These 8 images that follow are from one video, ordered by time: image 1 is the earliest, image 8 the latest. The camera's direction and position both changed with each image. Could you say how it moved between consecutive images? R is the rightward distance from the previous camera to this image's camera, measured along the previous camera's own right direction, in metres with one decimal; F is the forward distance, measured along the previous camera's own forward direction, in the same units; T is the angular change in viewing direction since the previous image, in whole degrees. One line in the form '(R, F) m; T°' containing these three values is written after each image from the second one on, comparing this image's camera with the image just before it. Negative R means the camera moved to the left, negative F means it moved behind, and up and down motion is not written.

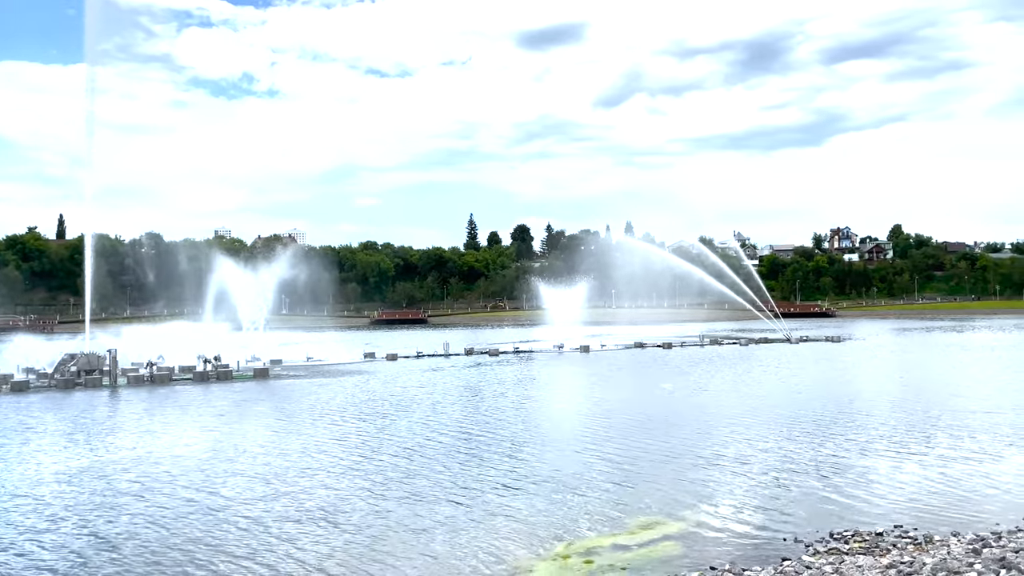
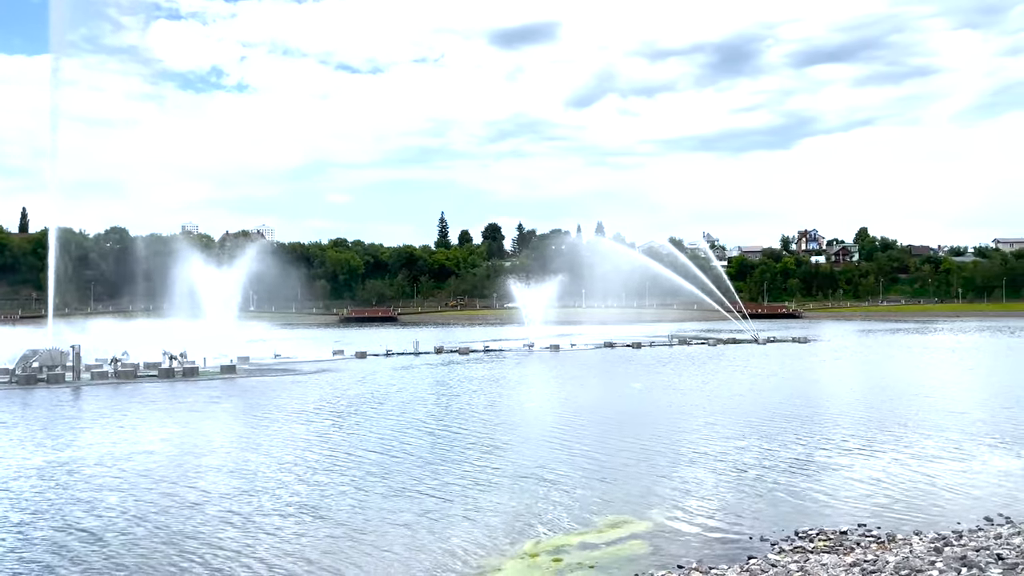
(0.0, 0.0) m; +2°
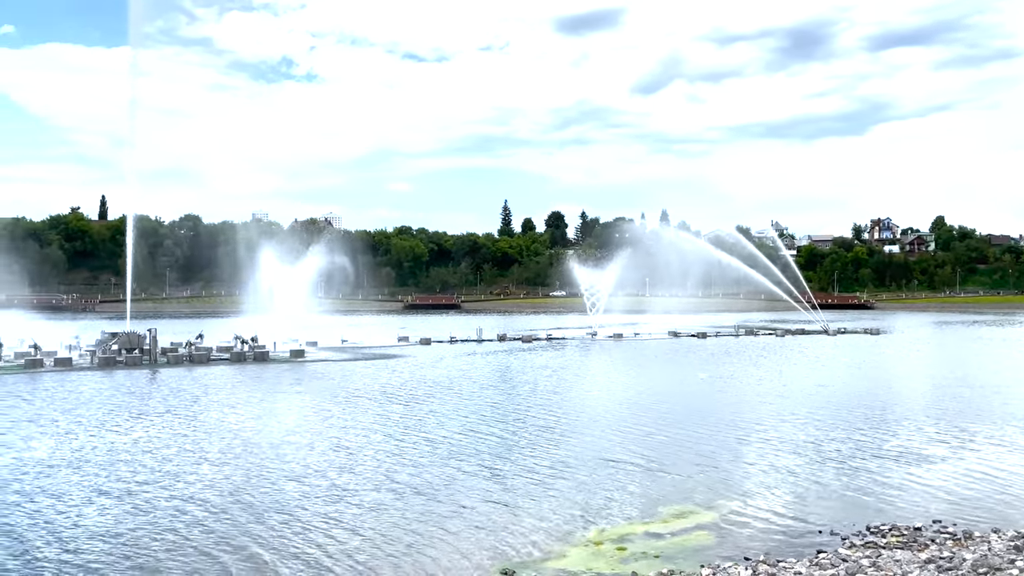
(-0.3, 0.0) m; -4°
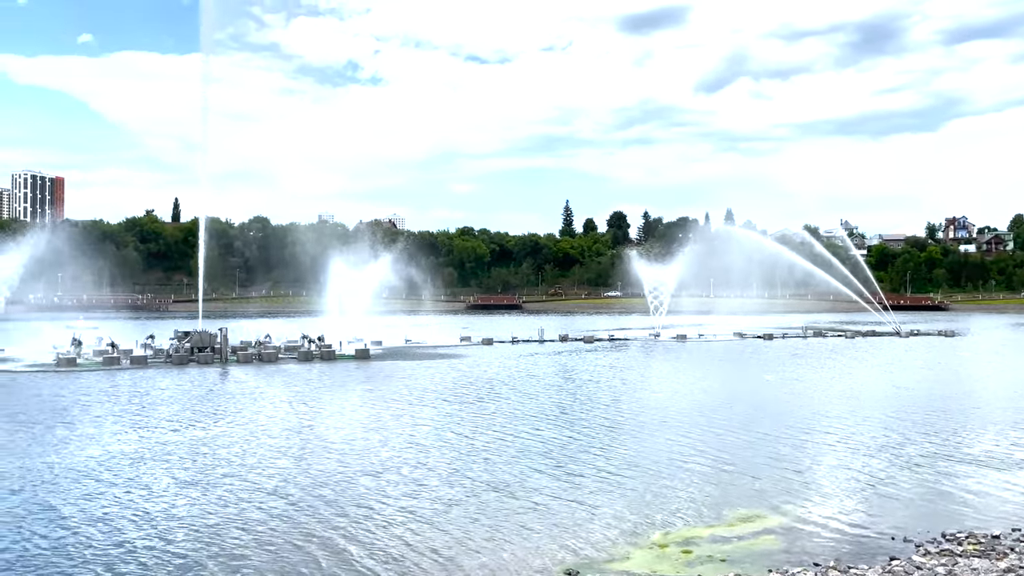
(-0.2, 0.0) m; -4°
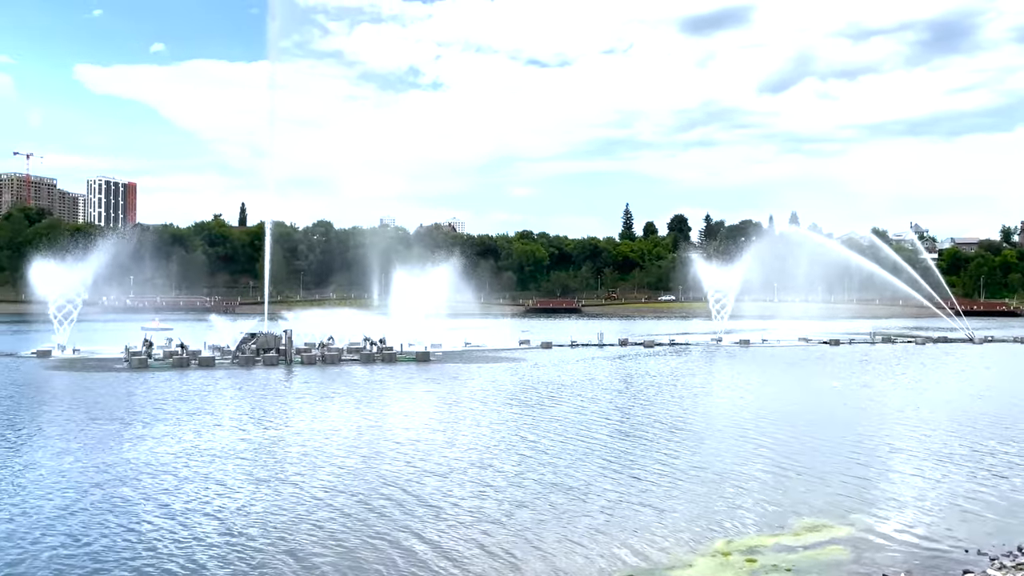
(-0.2, 0.0) m; -4°
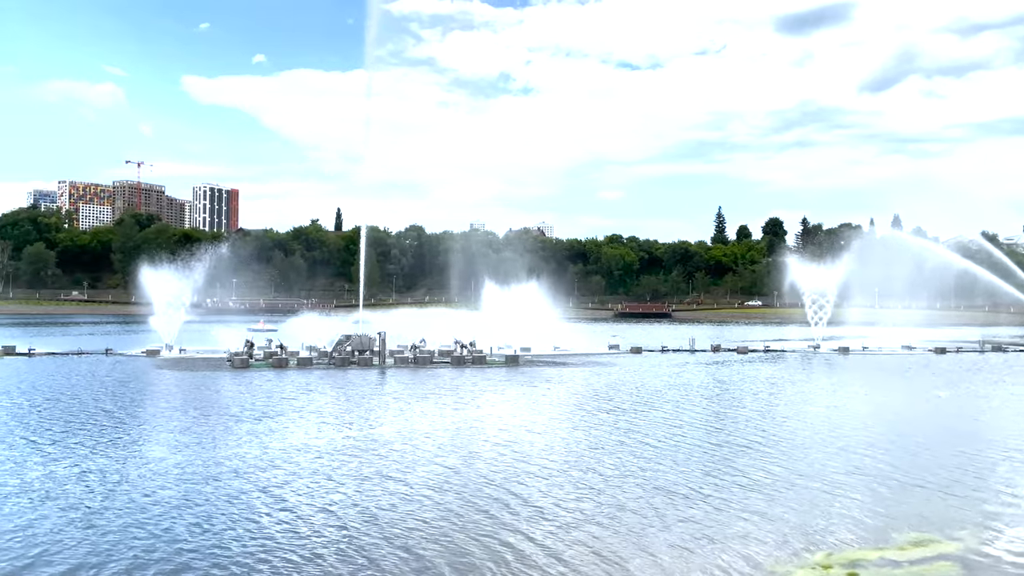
(-0.3, 0.0) m; -6°
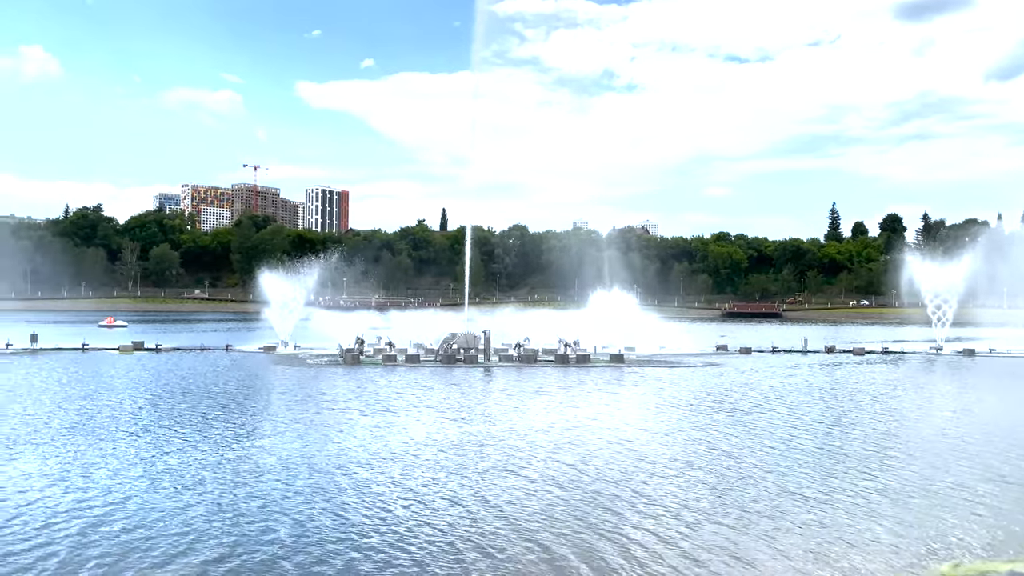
(-0.3, +0.1) m; -7°
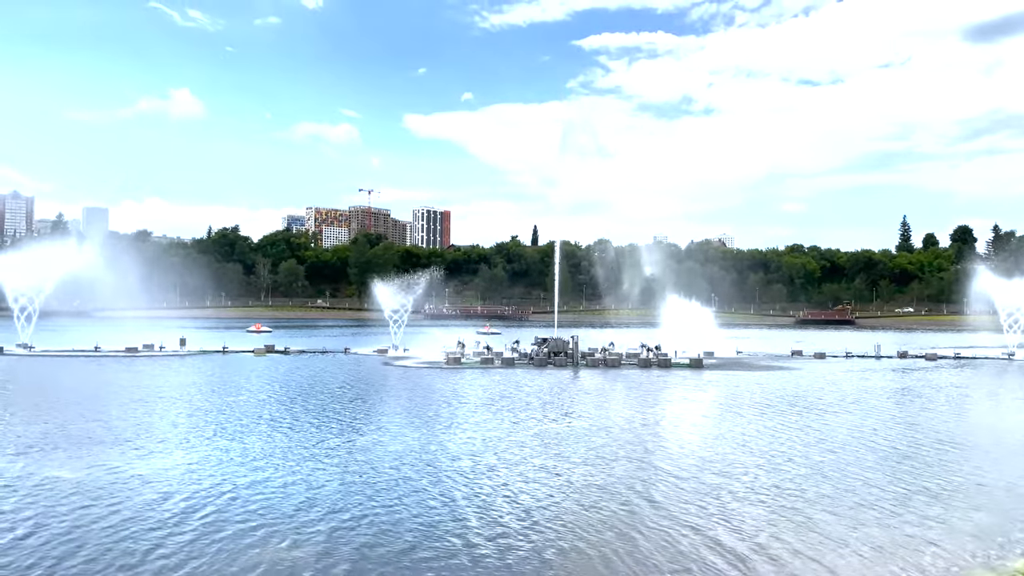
(+0.6, -5.8) m; -6°
